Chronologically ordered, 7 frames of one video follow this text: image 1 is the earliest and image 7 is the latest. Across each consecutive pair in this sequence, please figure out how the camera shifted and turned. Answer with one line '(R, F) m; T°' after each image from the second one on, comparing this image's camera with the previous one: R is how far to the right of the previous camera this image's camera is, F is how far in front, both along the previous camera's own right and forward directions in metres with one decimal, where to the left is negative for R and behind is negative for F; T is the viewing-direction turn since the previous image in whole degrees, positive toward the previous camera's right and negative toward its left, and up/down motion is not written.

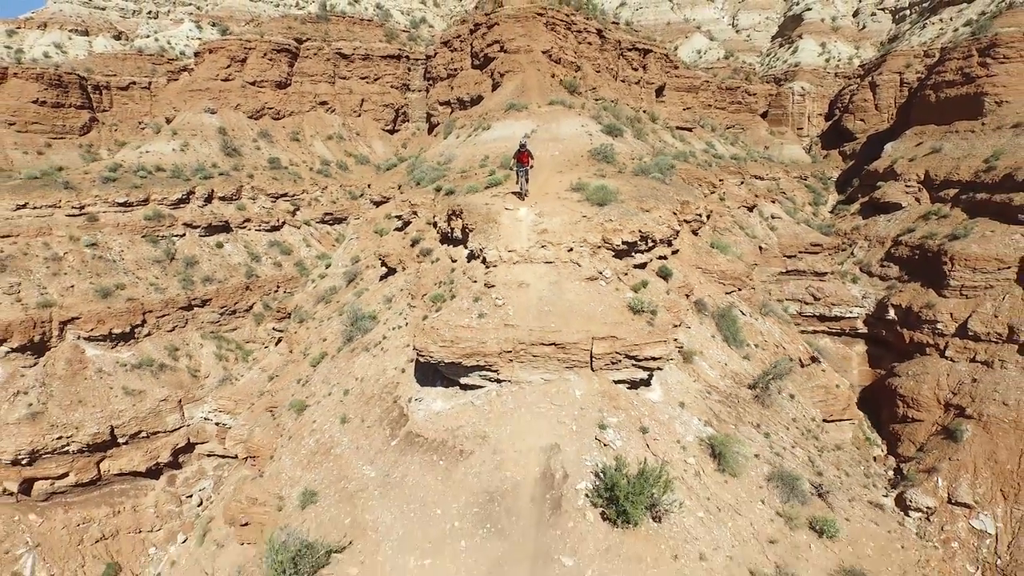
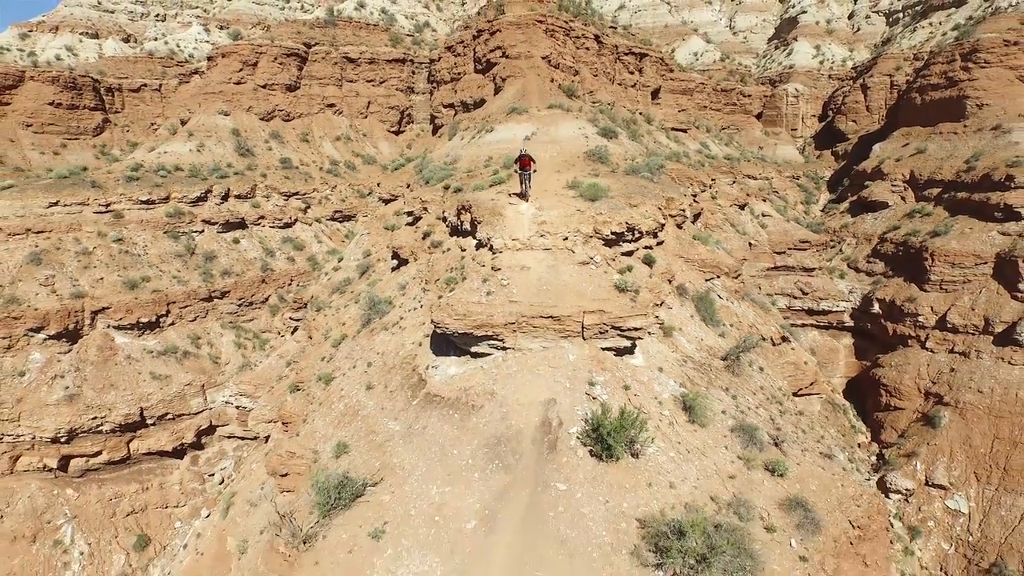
(0.0, -1.1) m; 0°
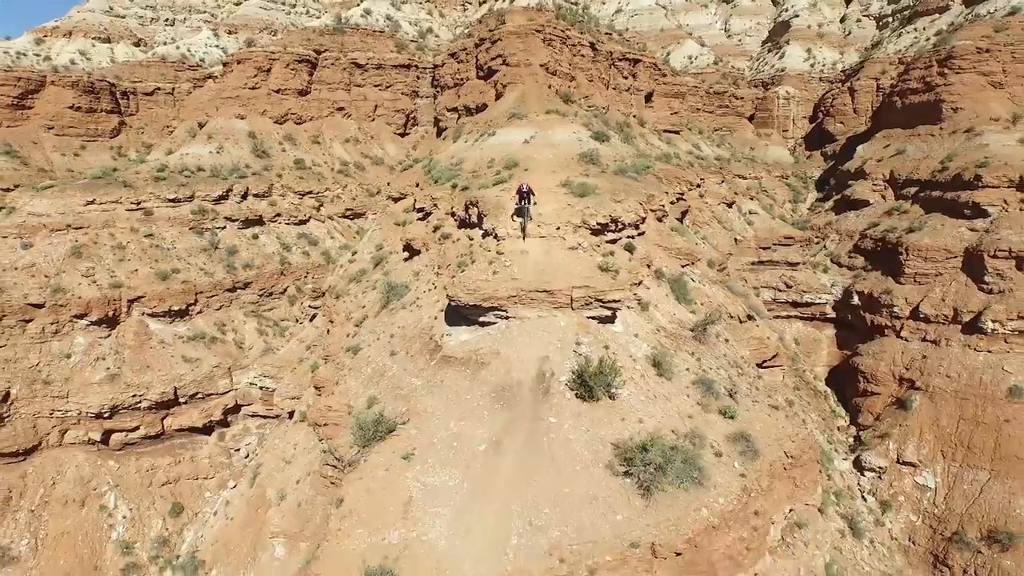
(0.0, -1.6) m; 0°
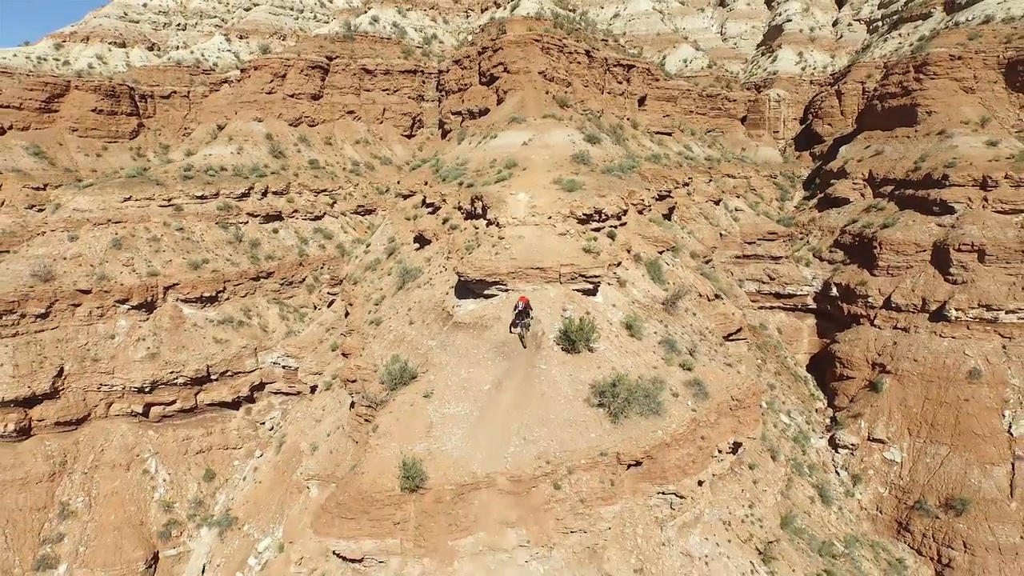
(0.0, -1.9) m; 0°
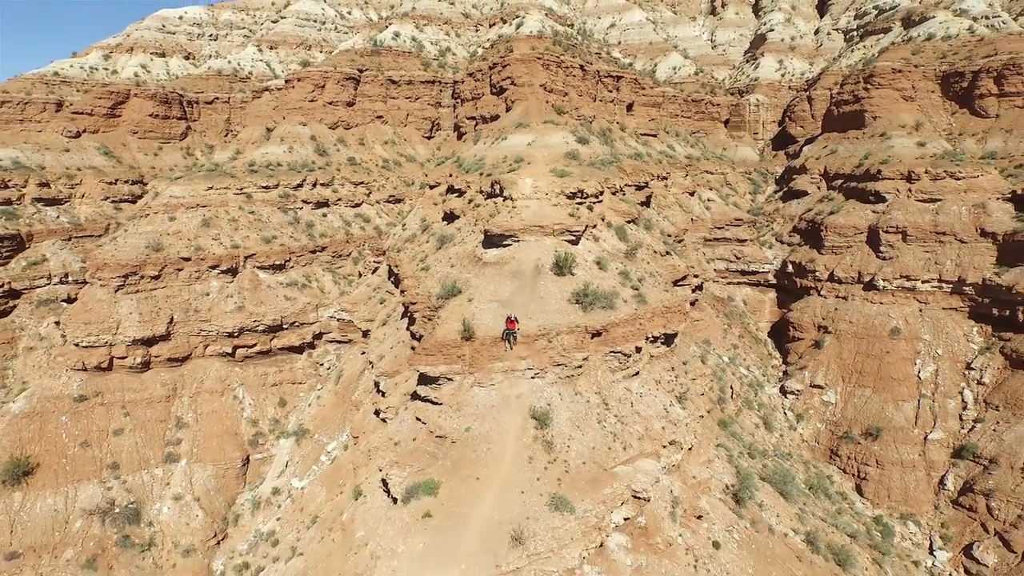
(-0.2, -5.4) m; 0°
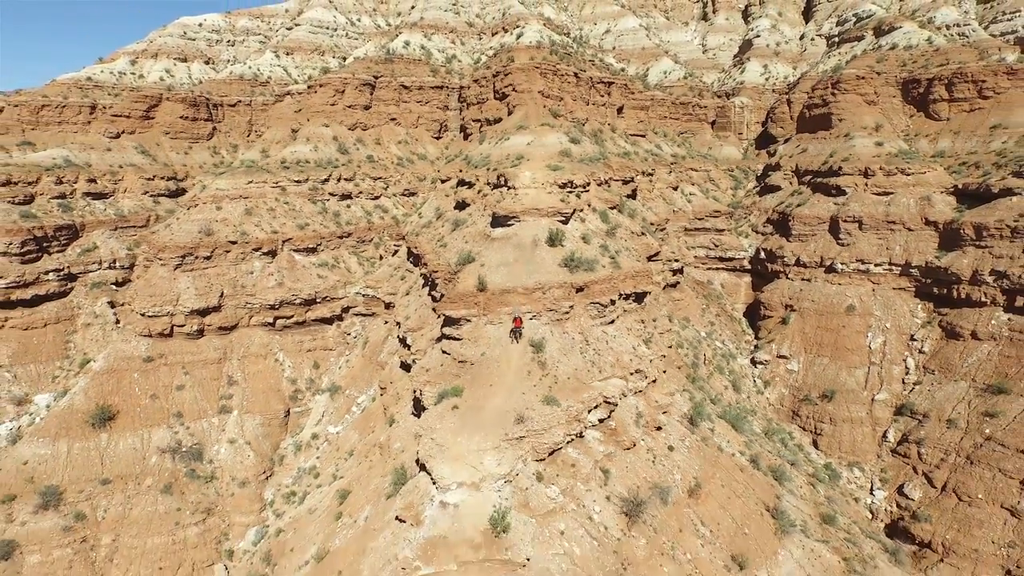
(-0.1, -4.0) m; 0°
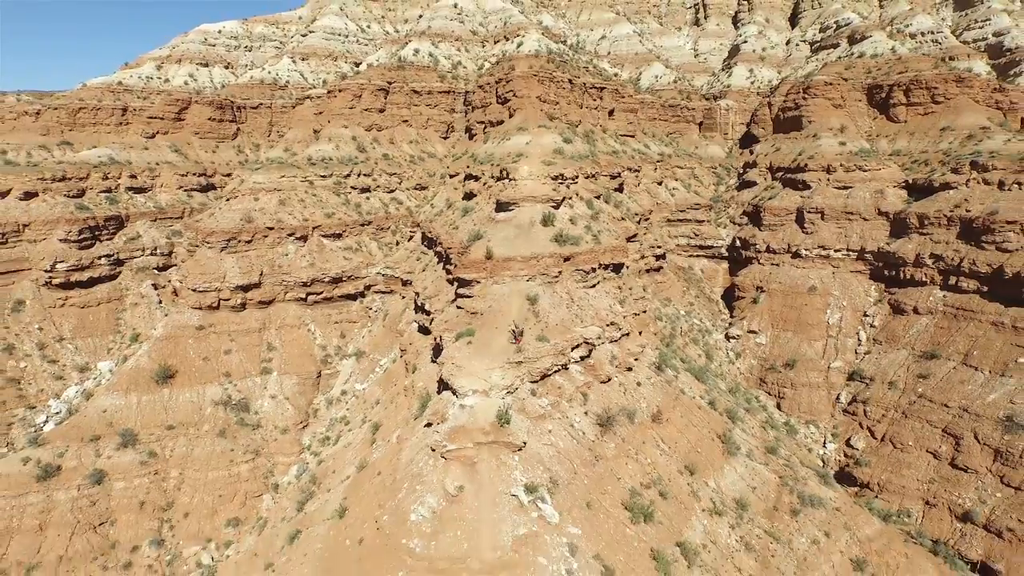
(0.0, -4.3) m; 0°
